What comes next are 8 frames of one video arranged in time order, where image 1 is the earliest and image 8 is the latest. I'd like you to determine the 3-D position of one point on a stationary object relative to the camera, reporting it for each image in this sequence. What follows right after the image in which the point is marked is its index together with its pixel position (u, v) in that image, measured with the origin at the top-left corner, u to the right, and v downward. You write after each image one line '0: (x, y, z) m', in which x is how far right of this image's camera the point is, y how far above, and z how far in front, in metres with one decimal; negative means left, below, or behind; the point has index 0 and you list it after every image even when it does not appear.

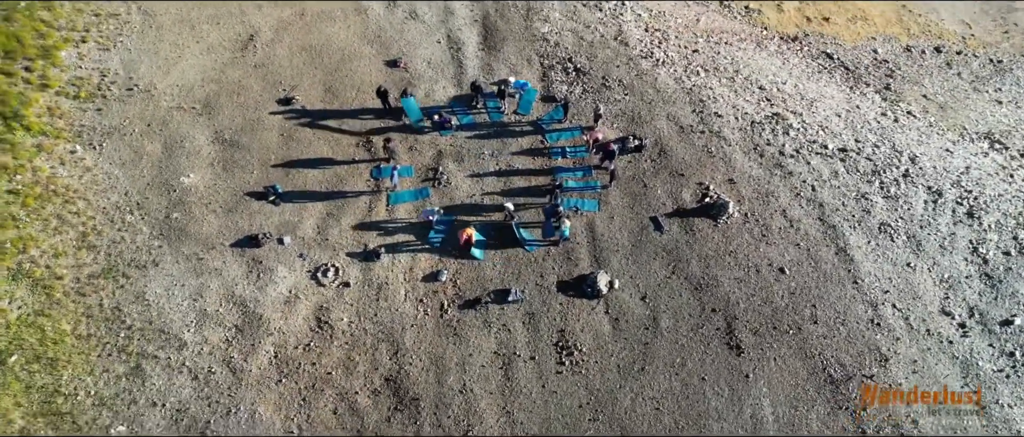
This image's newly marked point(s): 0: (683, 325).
0: (+3.9, -2.5, +17.6) m
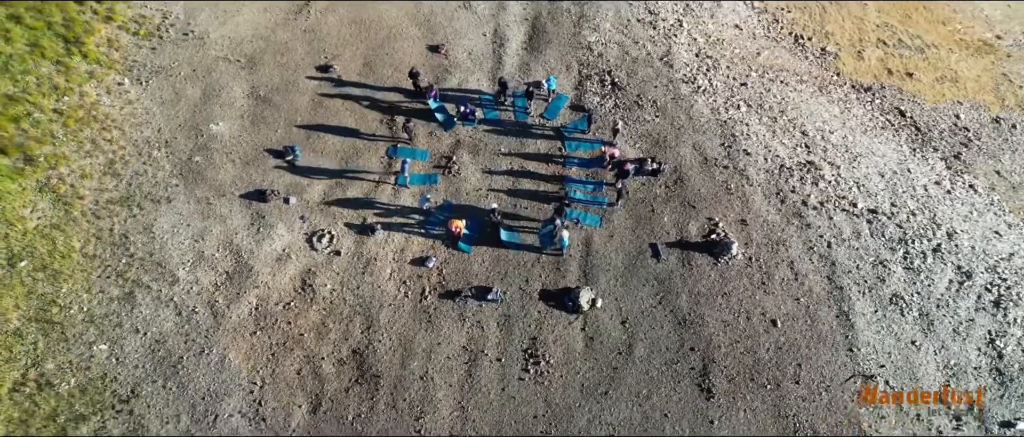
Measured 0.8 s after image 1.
0: (+3.3, -3.2, +17.1) m
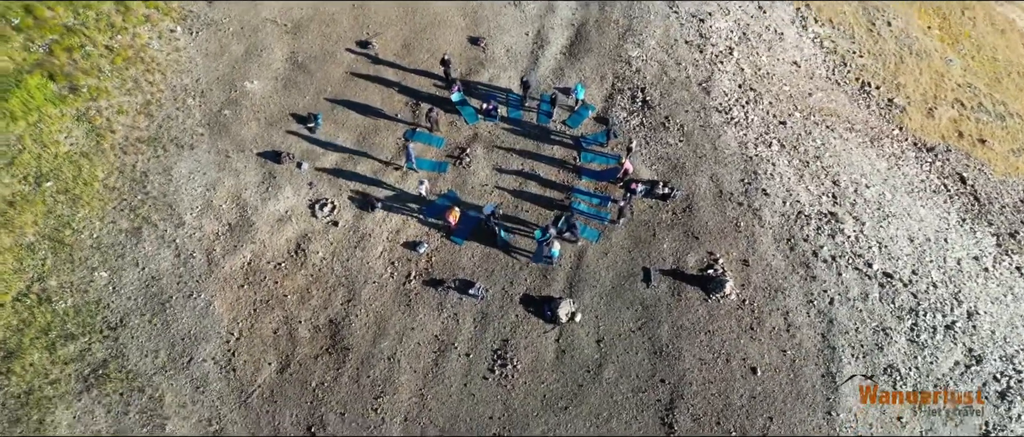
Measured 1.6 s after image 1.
0: (+2.5, -3.7, +16.8) m
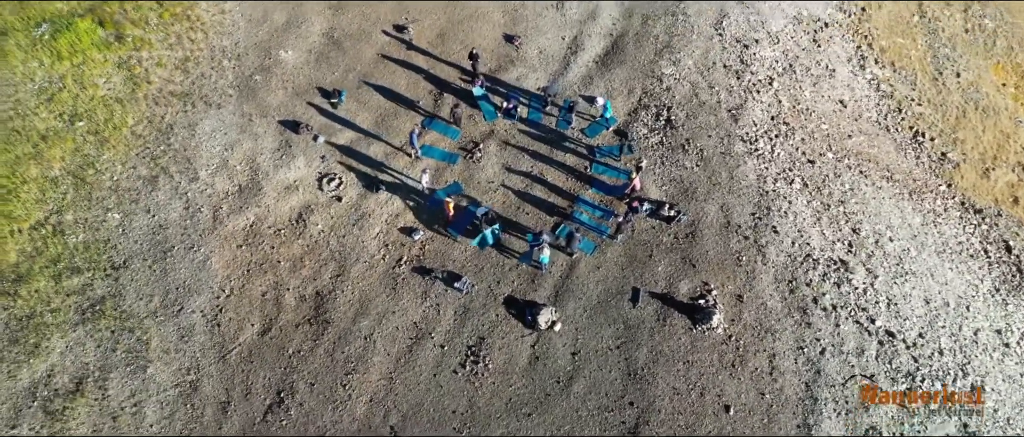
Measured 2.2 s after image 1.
0: (+1.8, -4.0, +16.6) m
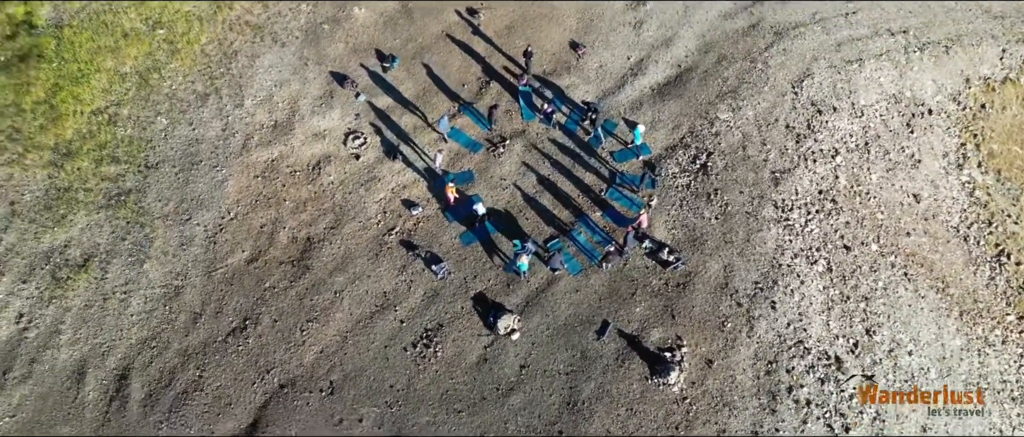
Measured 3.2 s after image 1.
0: (+0.3, -4.3, +16.3) m
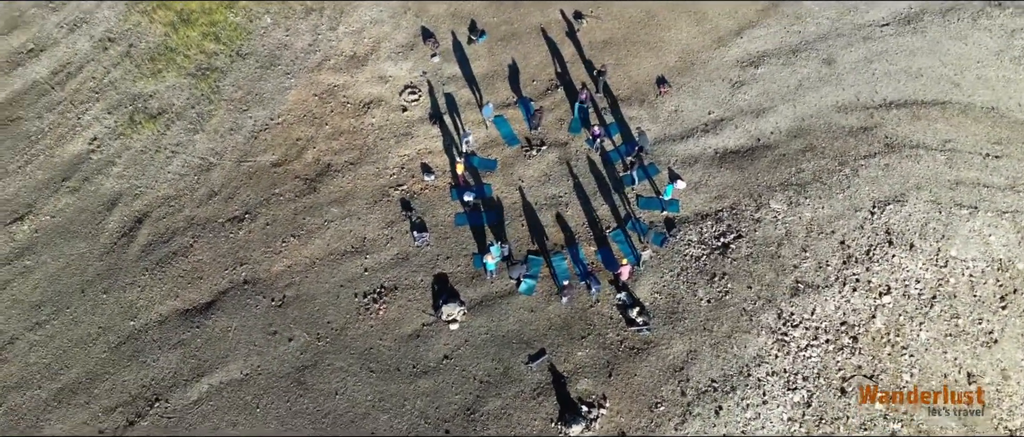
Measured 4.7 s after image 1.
0: (-1.9, -4.0, +16.3) m
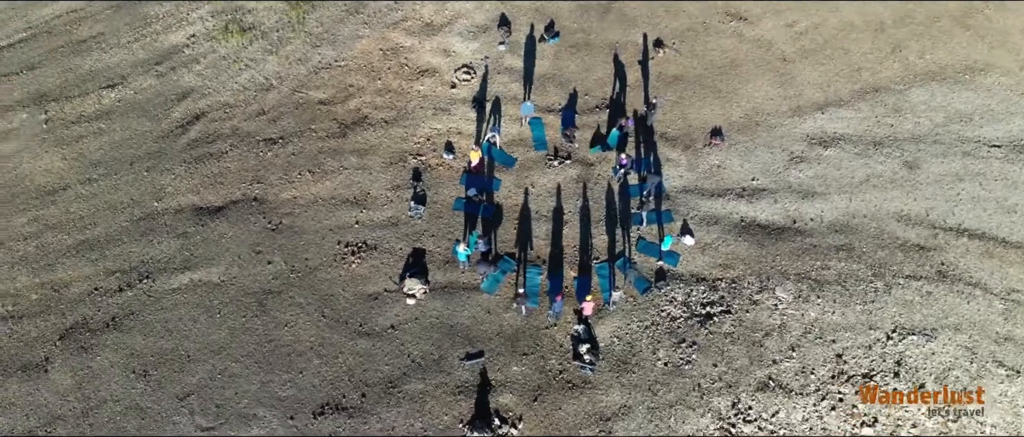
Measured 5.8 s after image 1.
0: (-3.5, -3.1, +16.7) m
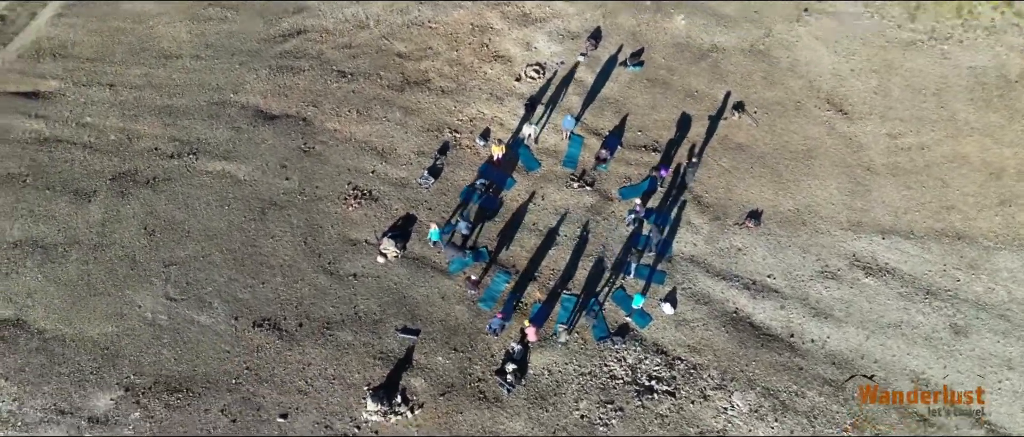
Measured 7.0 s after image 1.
0: (-4.7, -1.7, +17.5) m
